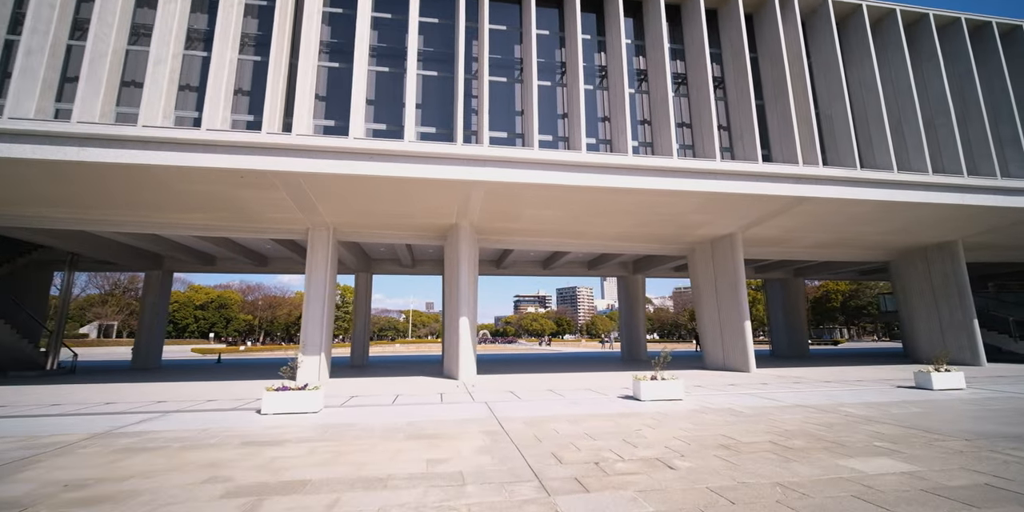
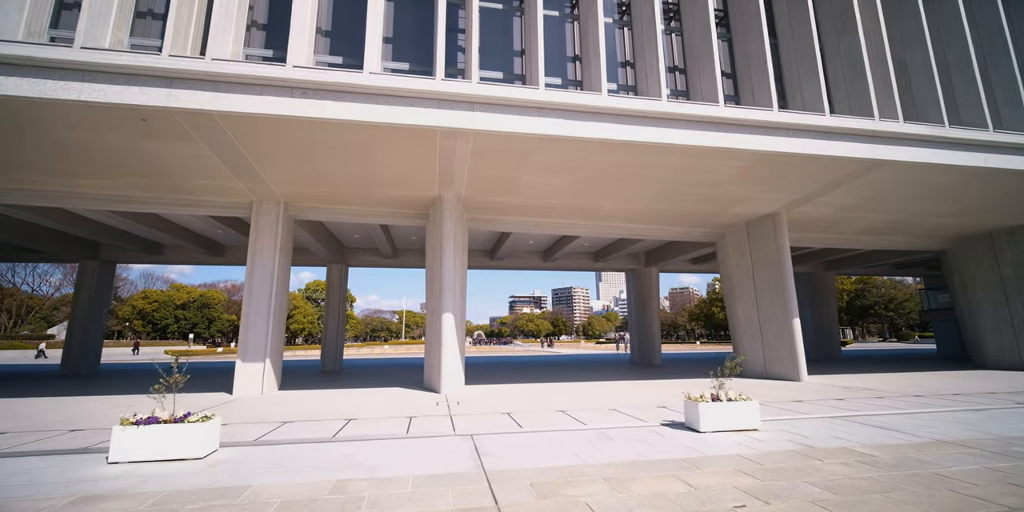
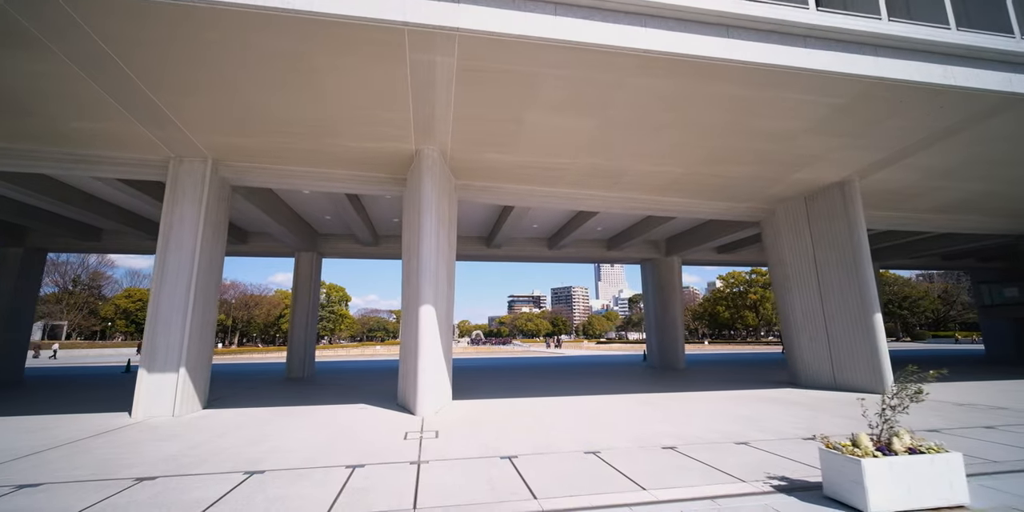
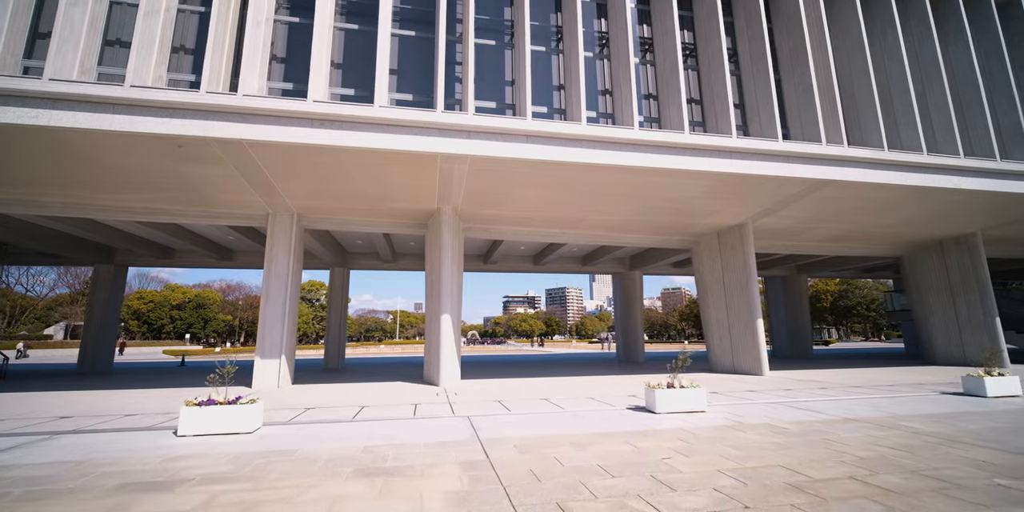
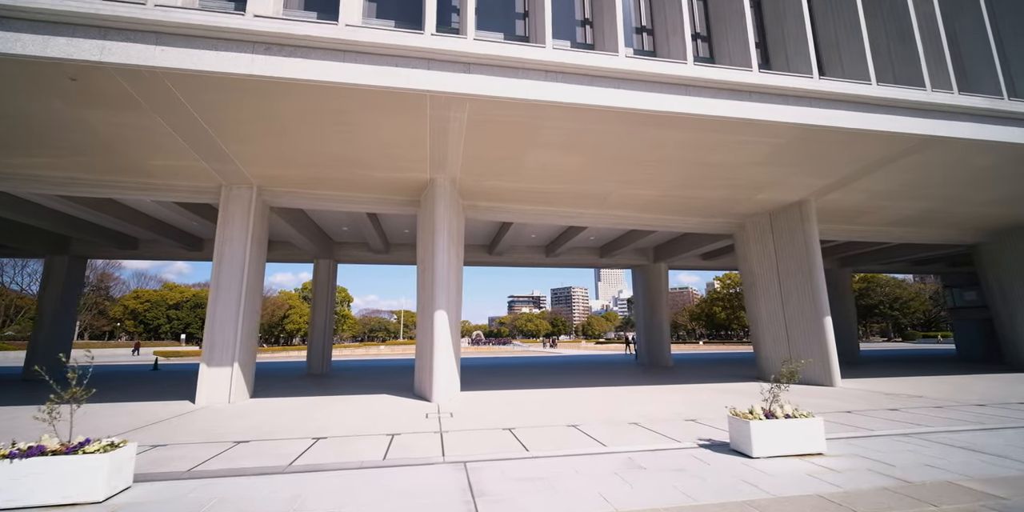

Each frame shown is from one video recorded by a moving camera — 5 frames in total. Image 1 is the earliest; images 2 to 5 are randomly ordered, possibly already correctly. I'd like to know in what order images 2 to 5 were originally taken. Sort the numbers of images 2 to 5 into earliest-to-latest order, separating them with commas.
4, 2, 5, 3
